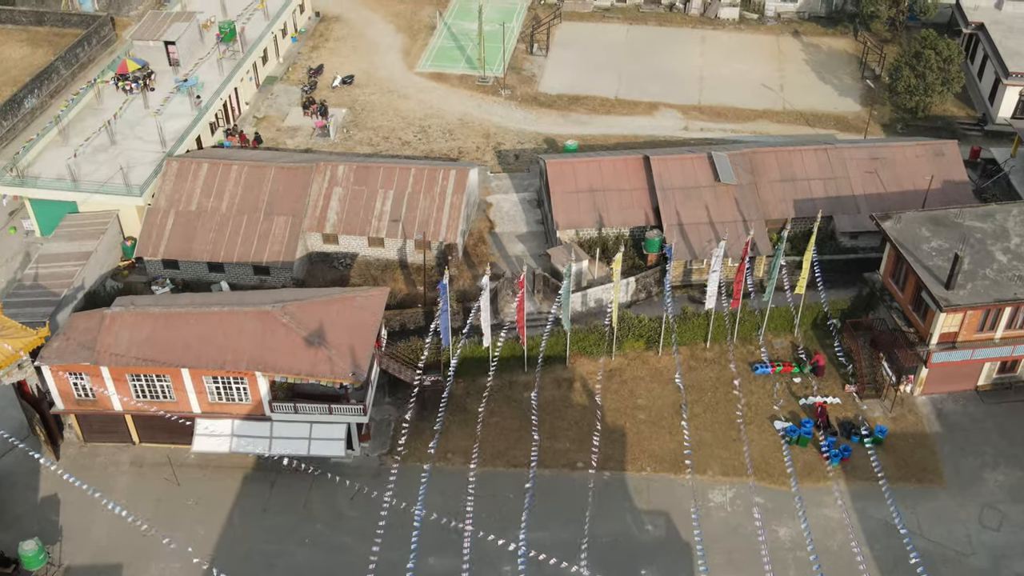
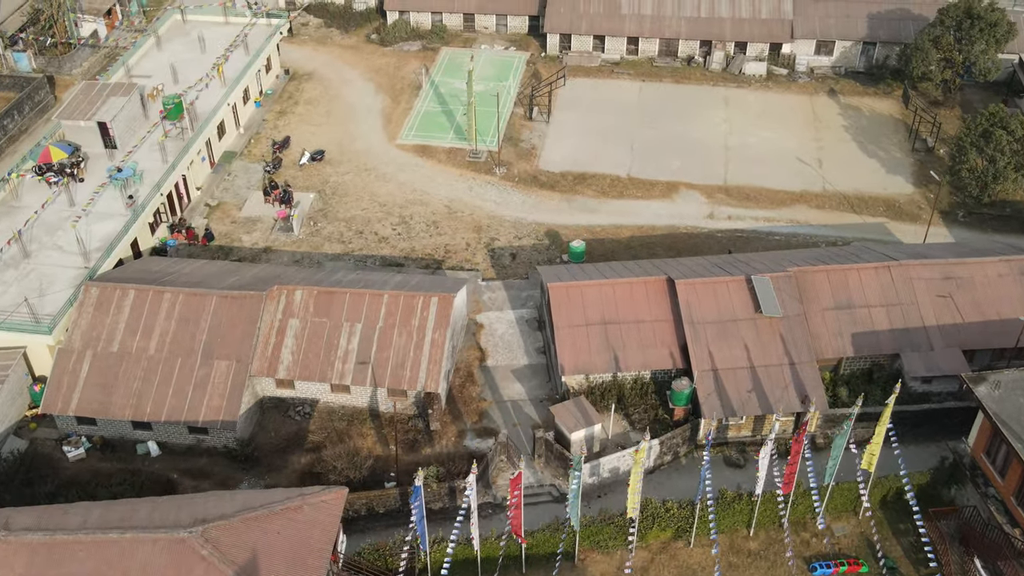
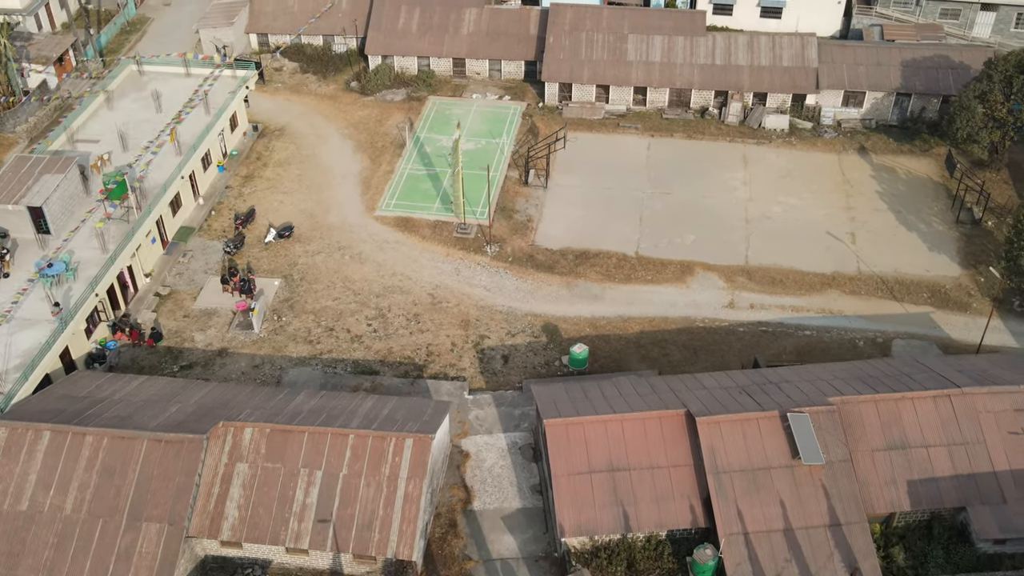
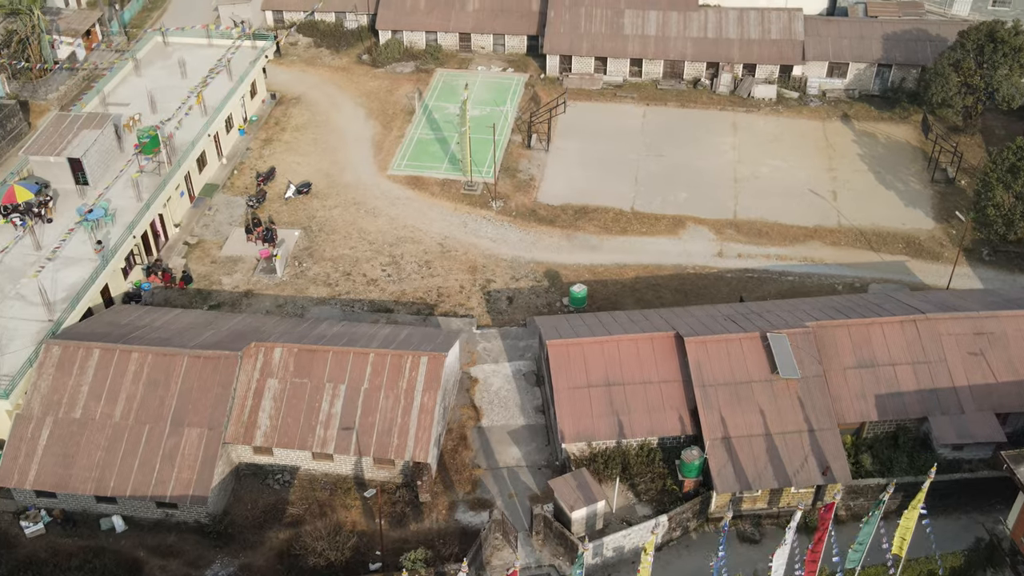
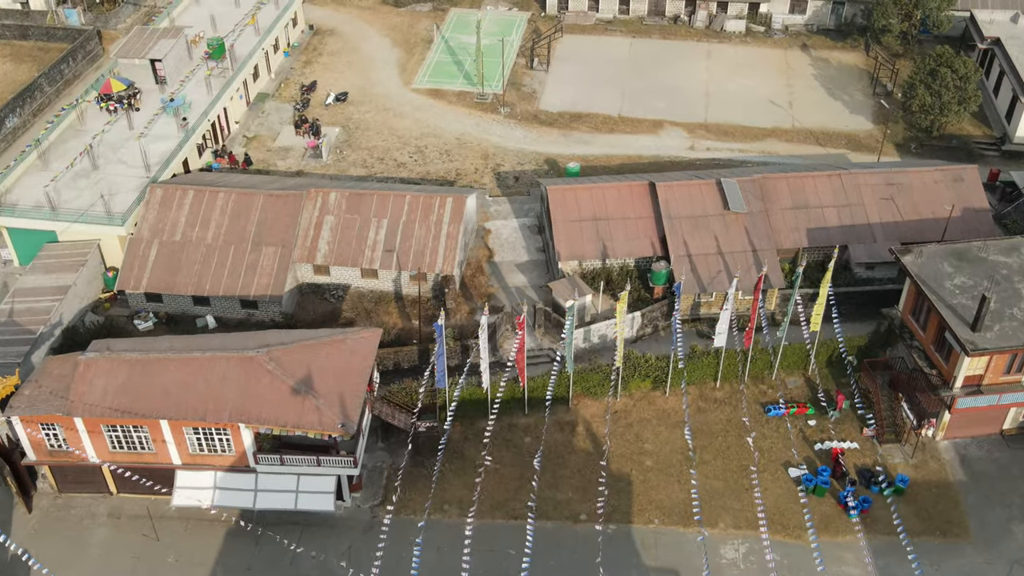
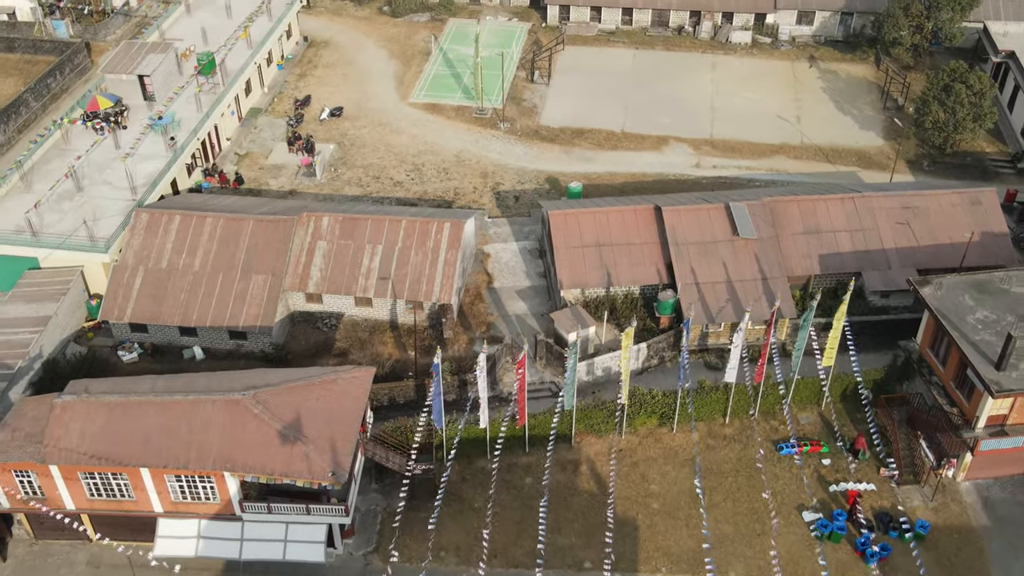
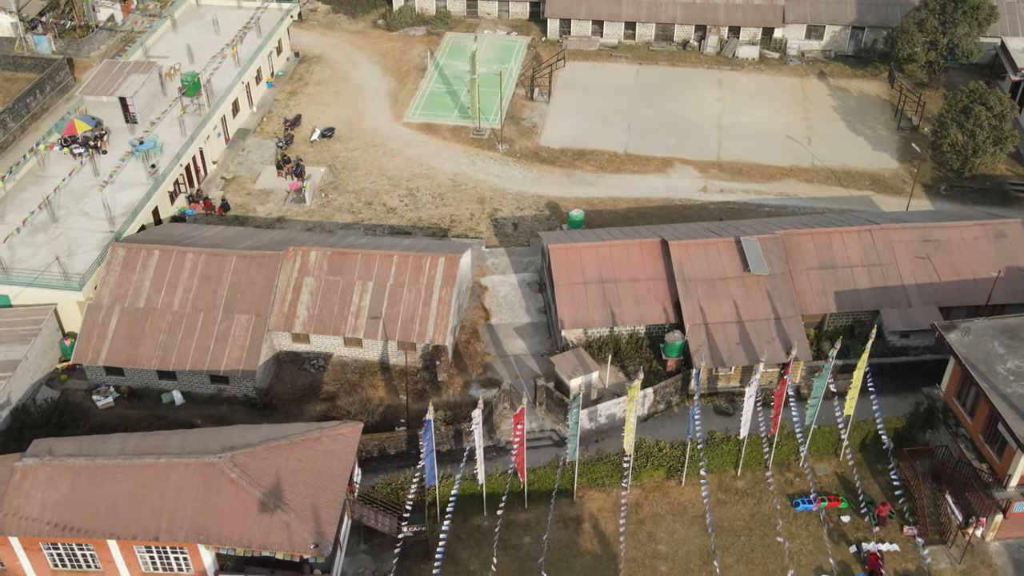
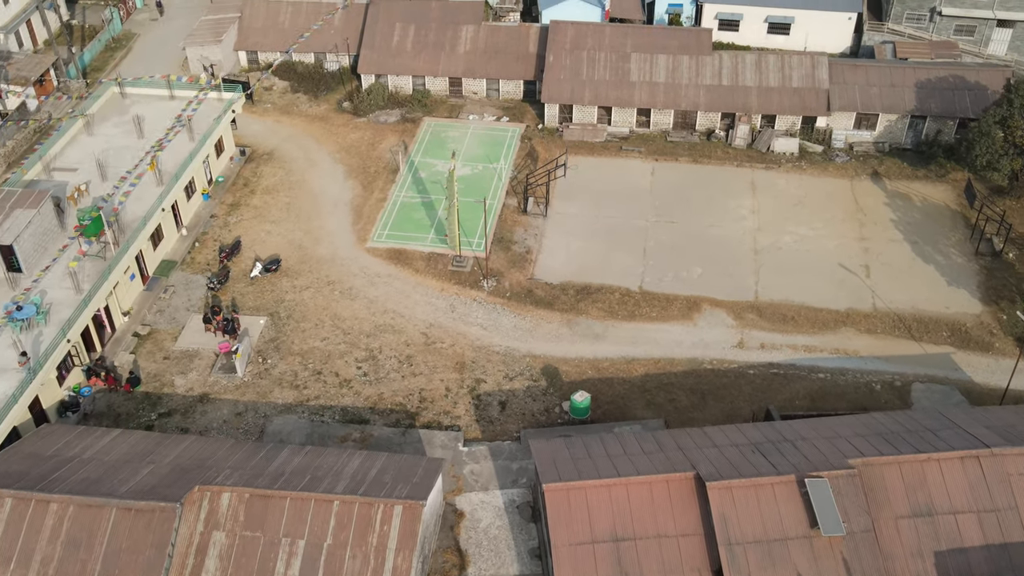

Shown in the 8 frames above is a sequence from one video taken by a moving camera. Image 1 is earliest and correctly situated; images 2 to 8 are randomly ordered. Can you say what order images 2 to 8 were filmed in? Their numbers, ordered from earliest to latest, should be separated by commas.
5, 6, 7, 2, 4, 3, 8
